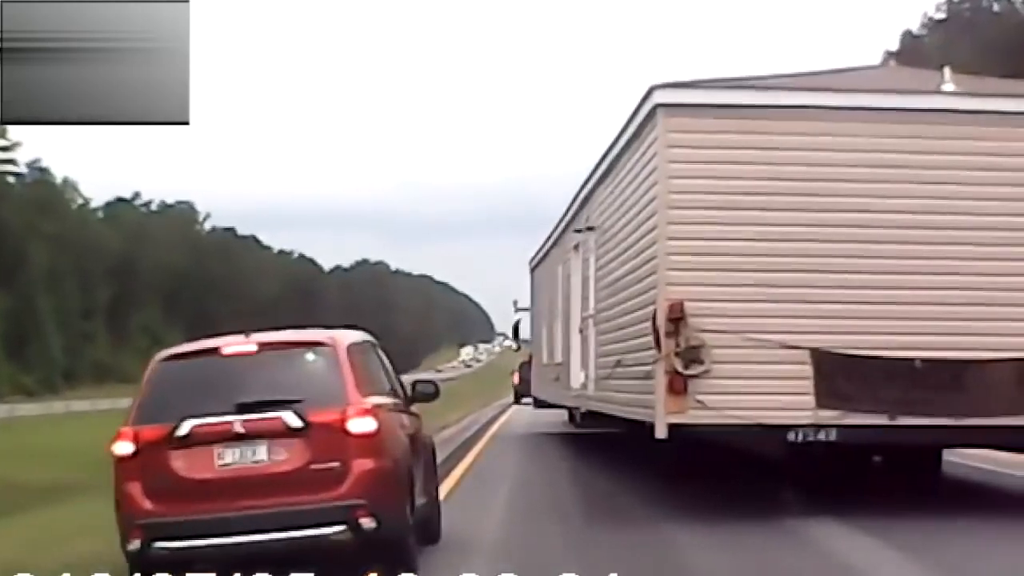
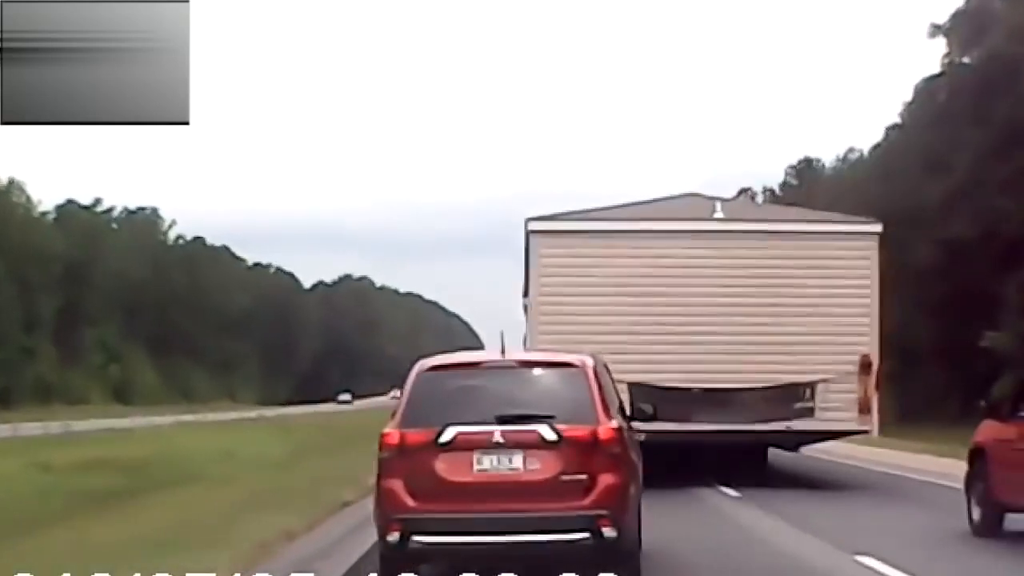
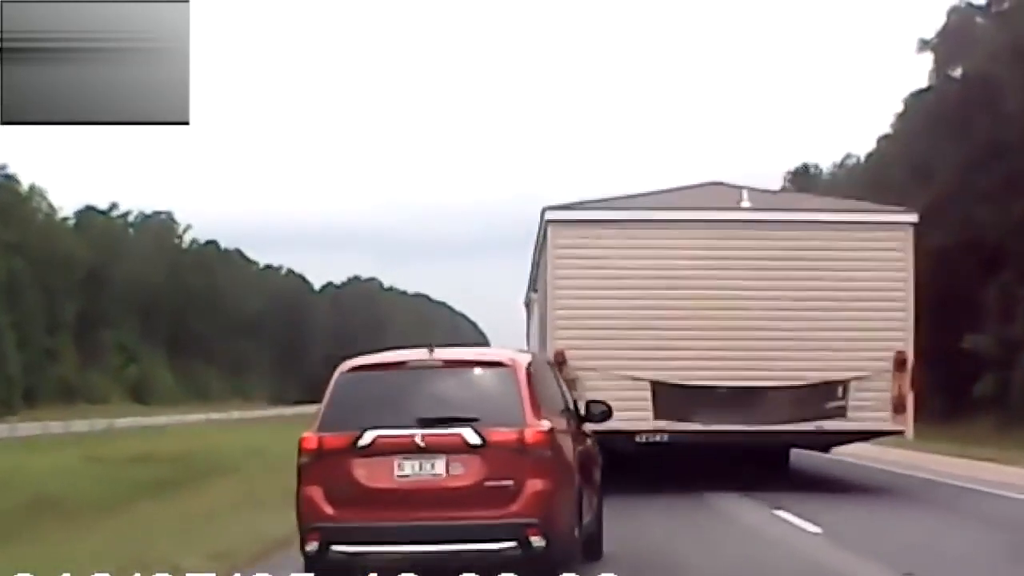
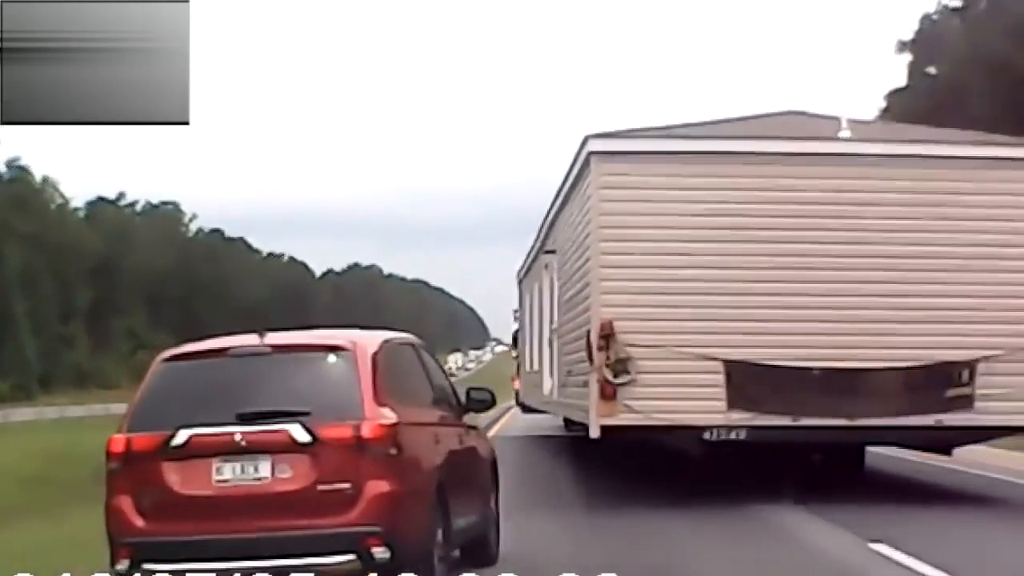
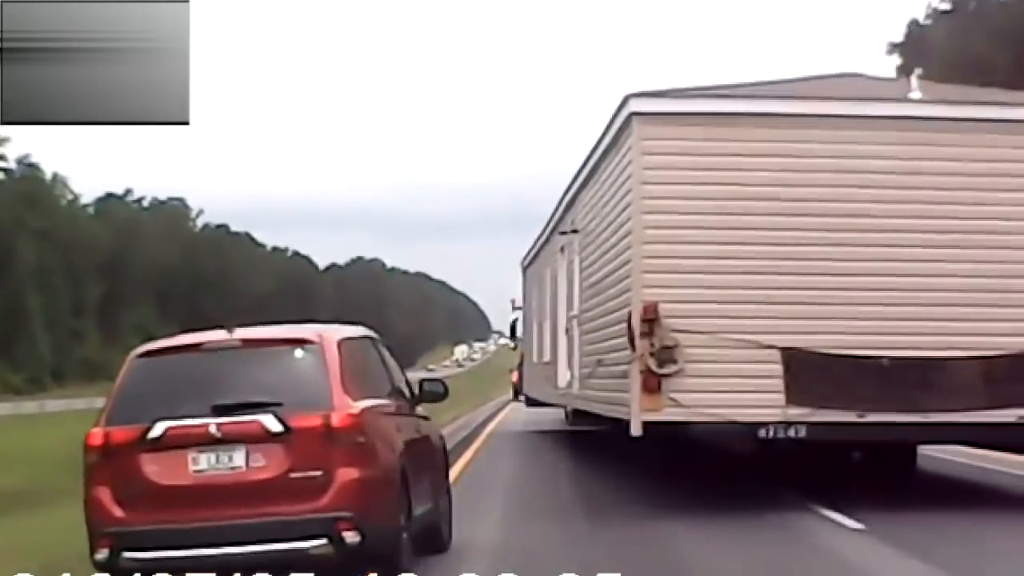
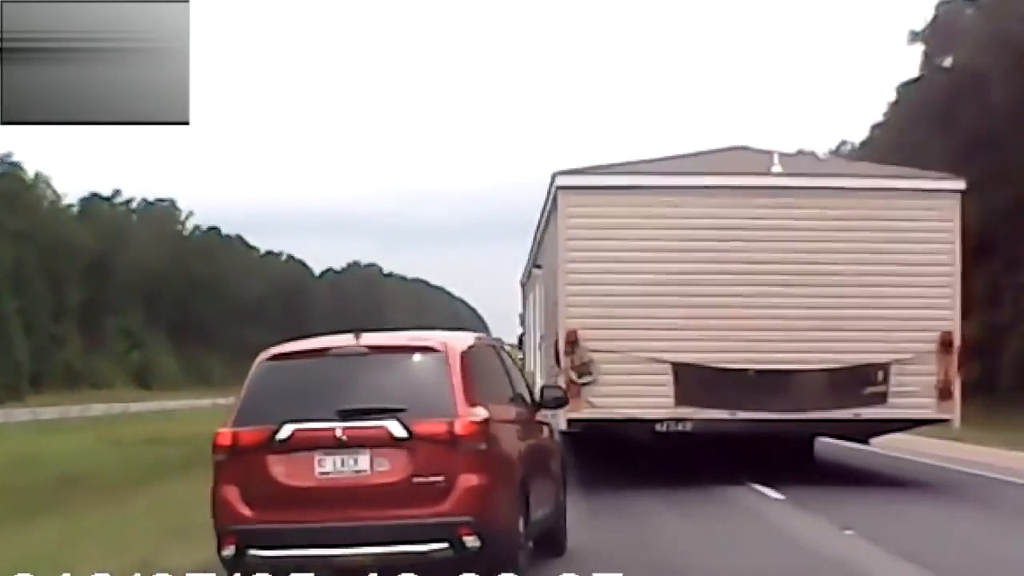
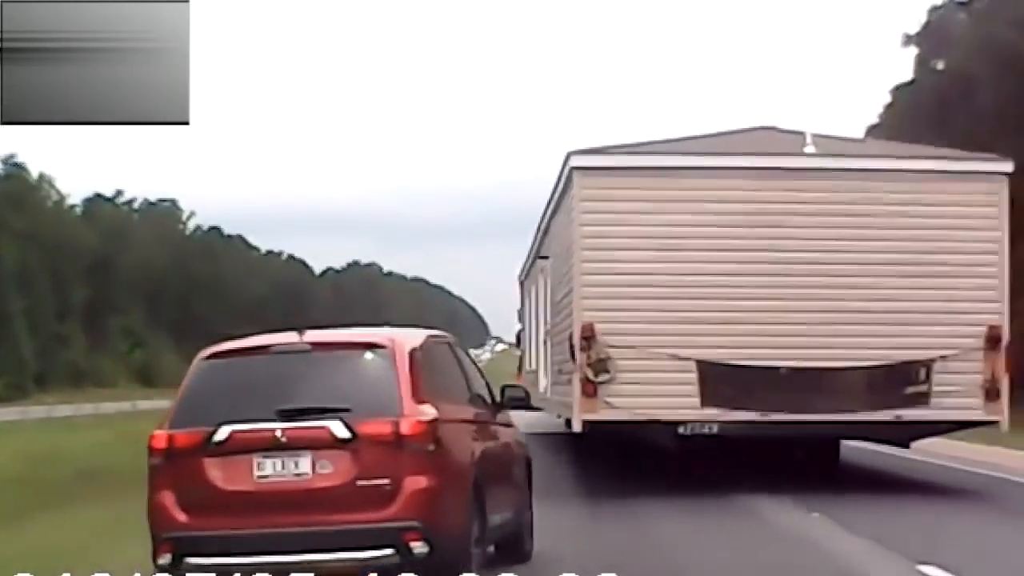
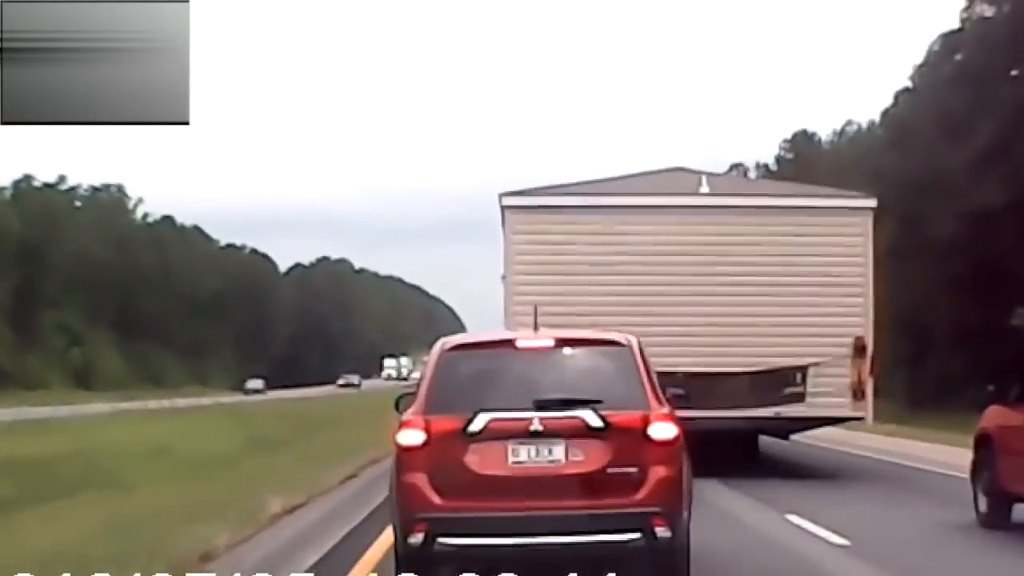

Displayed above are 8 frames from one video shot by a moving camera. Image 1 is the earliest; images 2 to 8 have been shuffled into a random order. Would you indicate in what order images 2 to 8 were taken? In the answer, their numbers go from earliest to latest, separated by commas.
5, 4, 7, 6, 3, 2, 8
